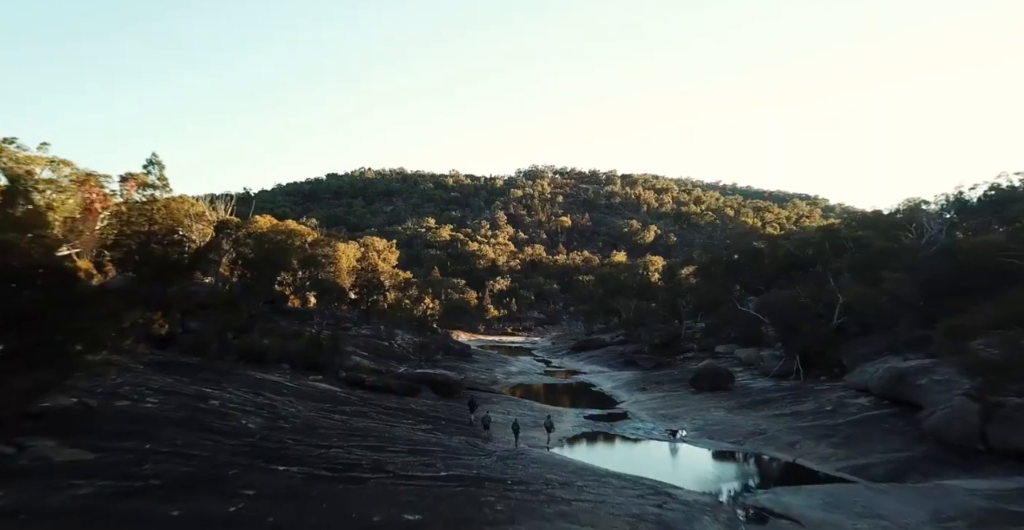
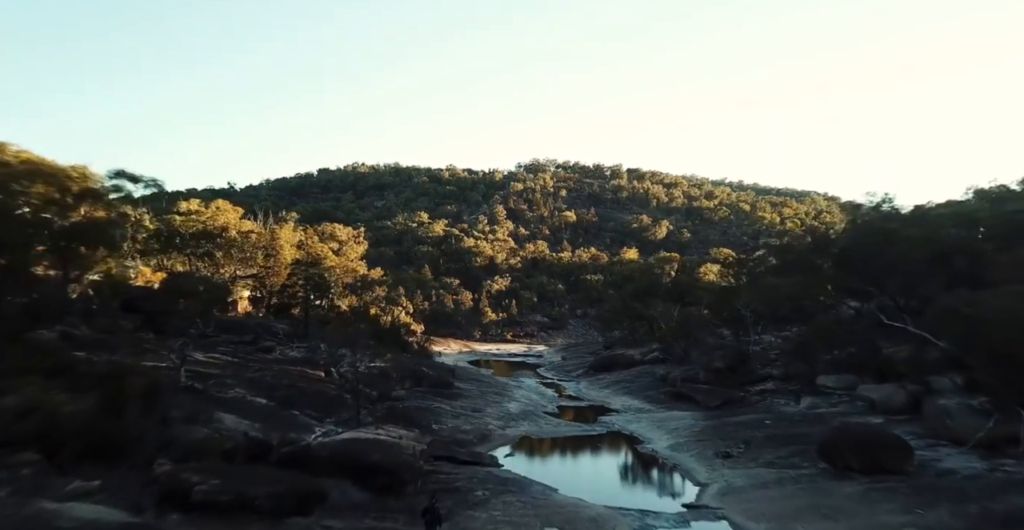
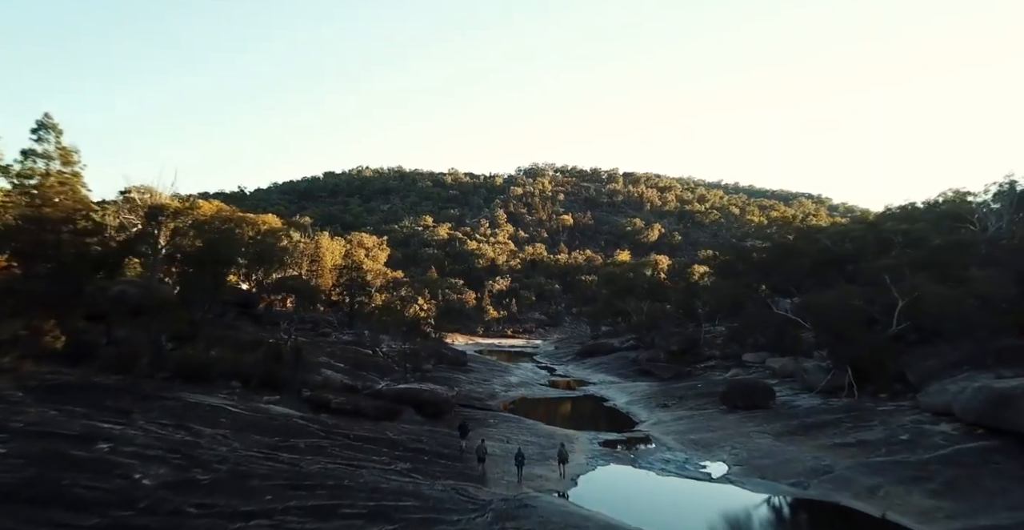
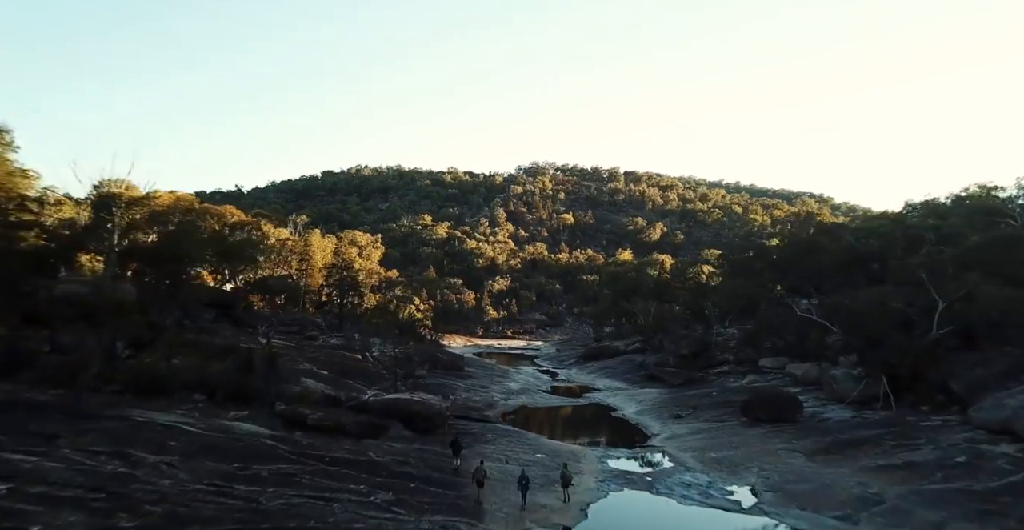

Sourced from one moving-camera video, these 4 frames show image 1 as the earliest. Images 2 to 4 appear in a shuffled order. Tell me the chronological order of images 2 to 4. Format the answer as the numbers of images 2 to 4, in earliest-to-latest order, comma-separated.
3, 4, 2
